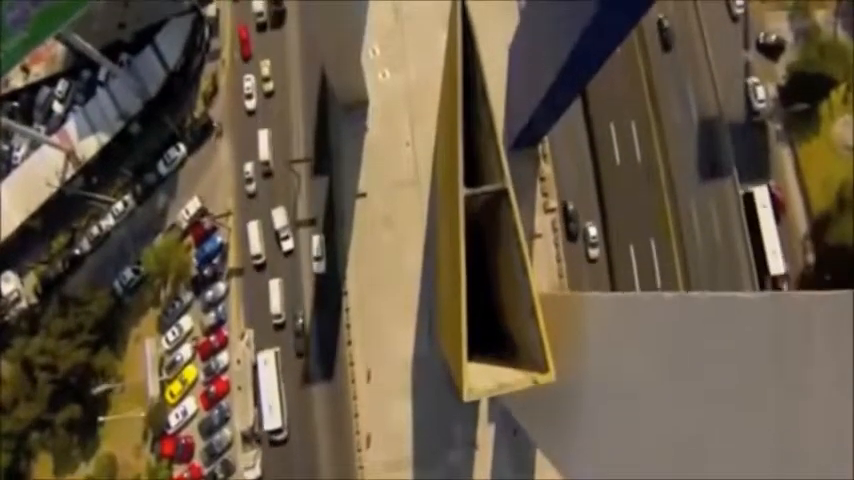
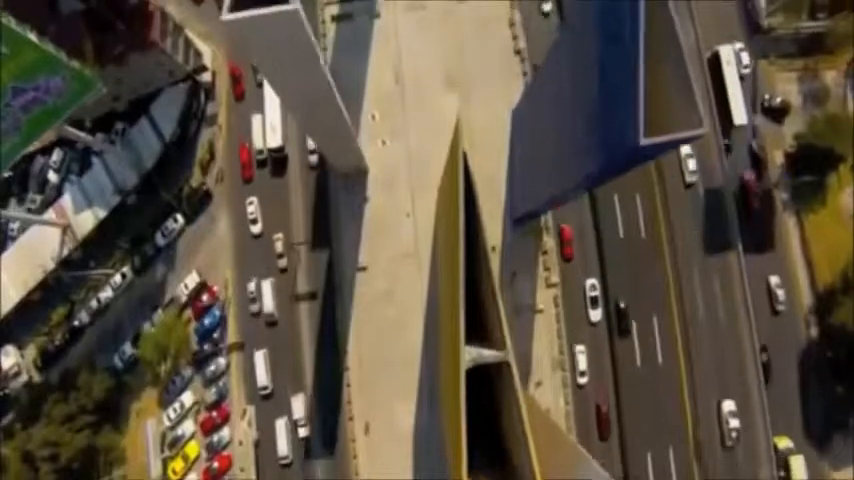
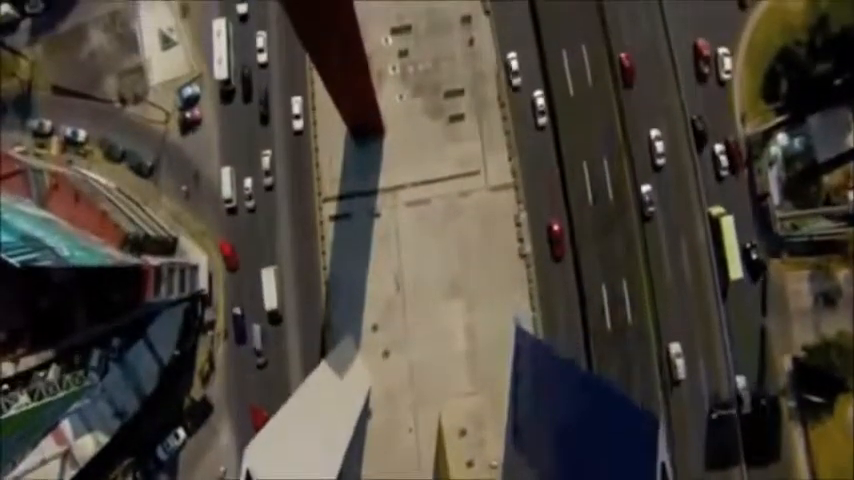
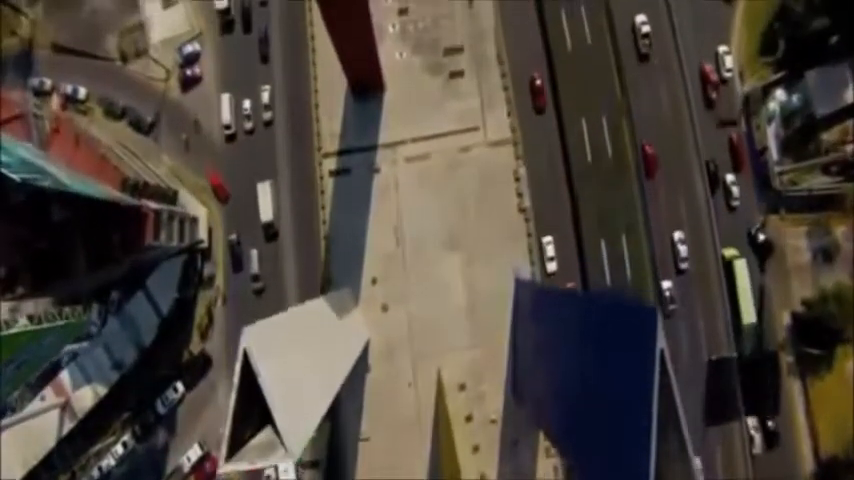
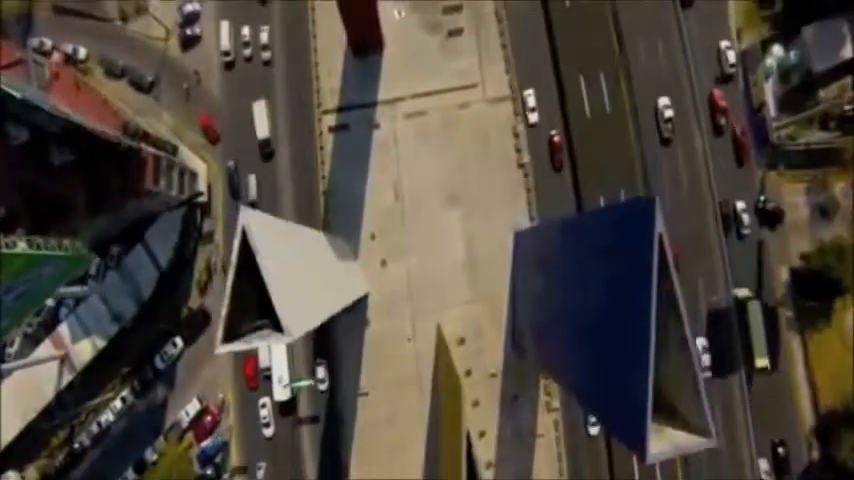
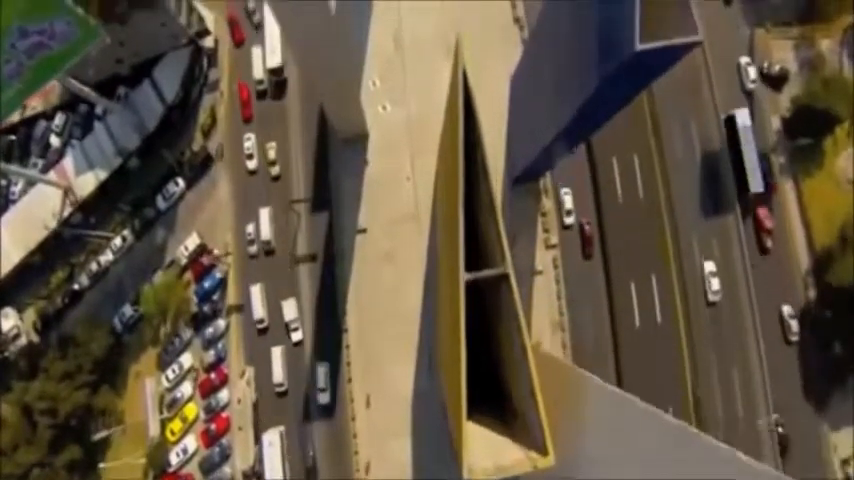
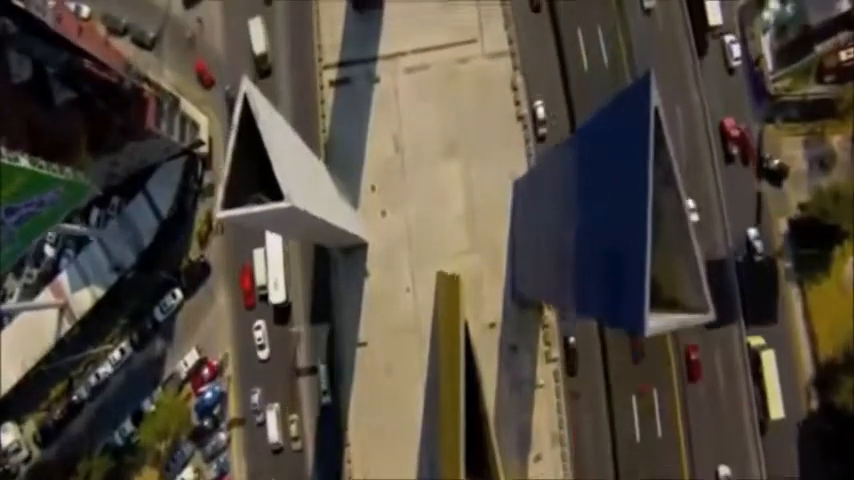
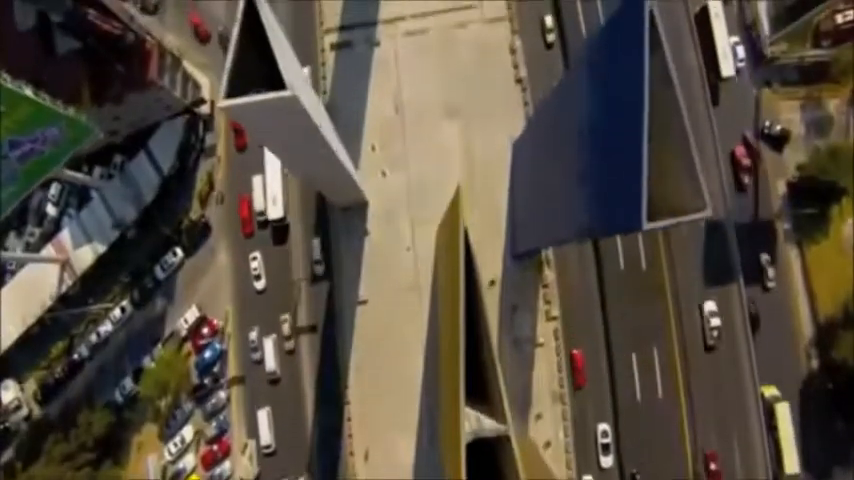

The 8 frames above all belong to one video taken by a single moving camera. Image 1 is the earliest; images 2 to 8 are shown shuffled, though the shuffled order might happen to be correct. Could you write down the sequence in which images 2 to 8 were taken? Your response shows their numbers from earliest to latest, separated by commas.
6, 2, 8, 7, 5, 4, 3
